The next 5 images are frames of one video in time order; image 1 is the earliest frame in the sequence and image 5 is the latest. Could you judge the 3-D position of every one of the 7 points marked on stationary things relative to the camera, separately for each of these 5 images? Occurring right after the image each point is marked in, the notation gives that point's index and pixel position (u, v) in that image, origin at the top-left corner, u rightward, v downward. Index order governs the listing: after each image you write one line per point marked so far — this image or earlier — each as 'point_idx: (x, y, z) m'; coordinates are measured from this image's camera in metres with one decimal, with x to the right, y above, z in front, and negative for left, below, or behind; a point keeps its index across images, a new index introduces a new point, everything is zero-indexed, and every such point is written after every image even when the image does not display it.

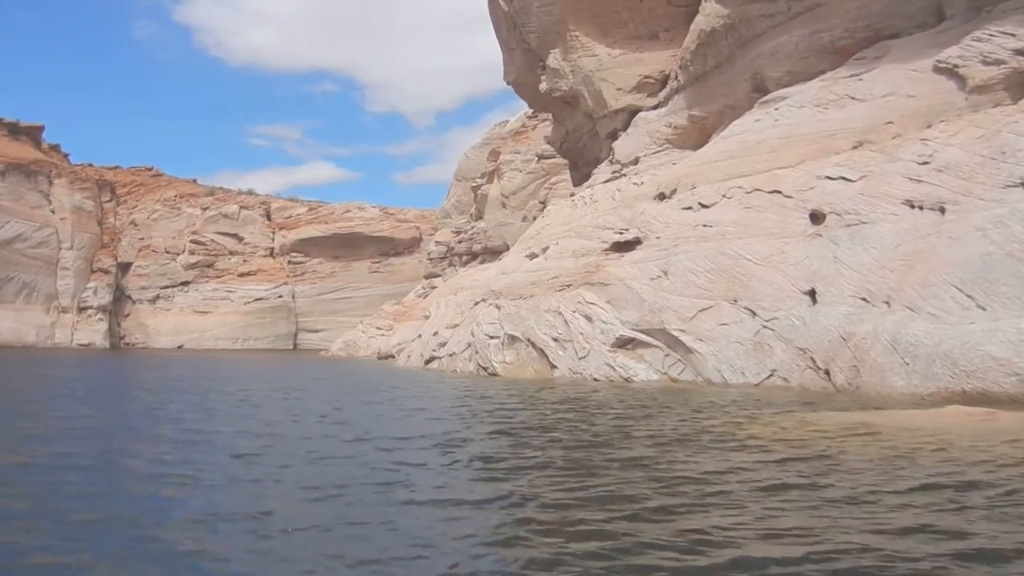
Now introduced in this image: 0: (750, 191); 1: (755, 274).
0: (+4.5, +1.9, +17.0) m
1: (+4.2, +0.2, +15.3) m
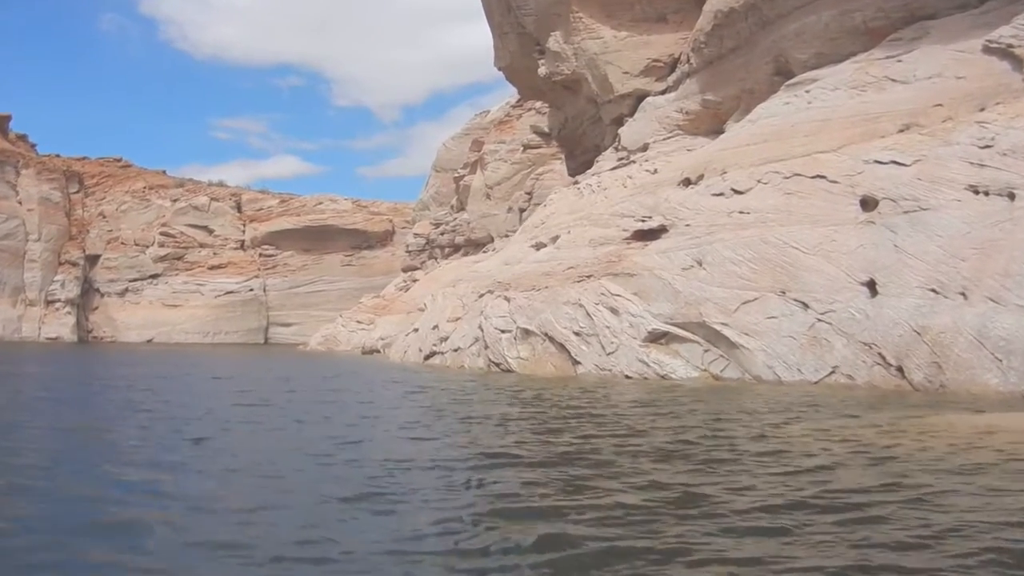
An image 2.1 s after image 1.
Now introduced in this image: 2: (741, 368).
0: (+4.9, +2.0, +16.0) m
1: (+4.7, +0.4, +14.2) m
2: (+3.6, -1.3, +14.2) m
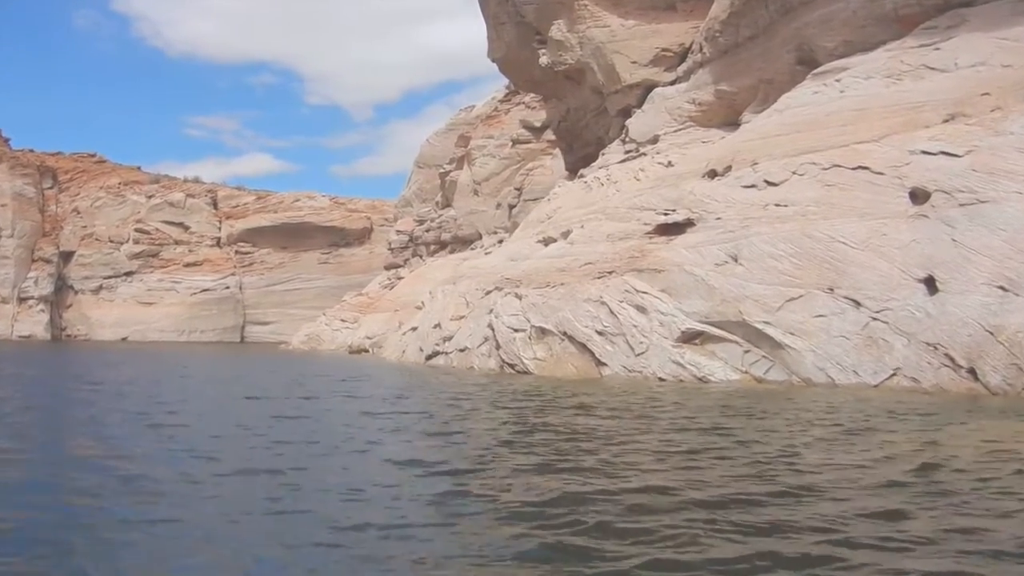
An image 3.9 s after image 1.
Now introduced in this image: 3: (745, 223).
0: (+5.4, +2.1, +15.2) m
1: (+5.1, +0.4, +13.4) m
2: (+4.1, -1.2, +13.4) m
3: (+4.0, +1.1, +15.5) m
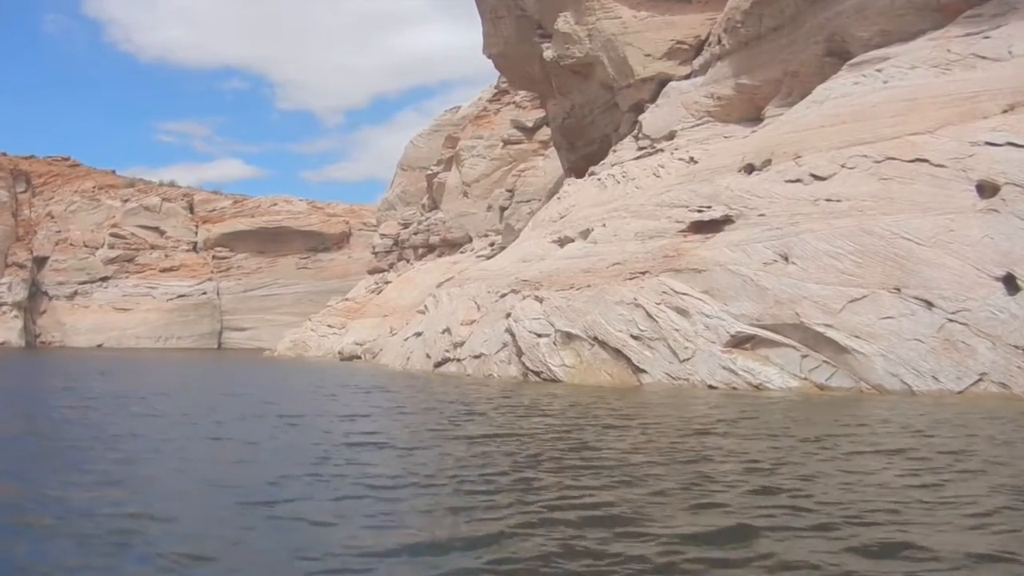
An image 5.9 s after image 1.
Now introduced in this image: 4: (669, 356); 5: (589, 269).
0: (+5.9, +2.1, +14.3) m
1: (+5.7, +0.4, +12.5) m
2: (+4.7, -1.2, +12.5) m
3: (+4.6, +1.1, +14.6) m
4: (+2.6, -1.1, +14.6) m
5: (+1.6, +0.4, +18.2) m
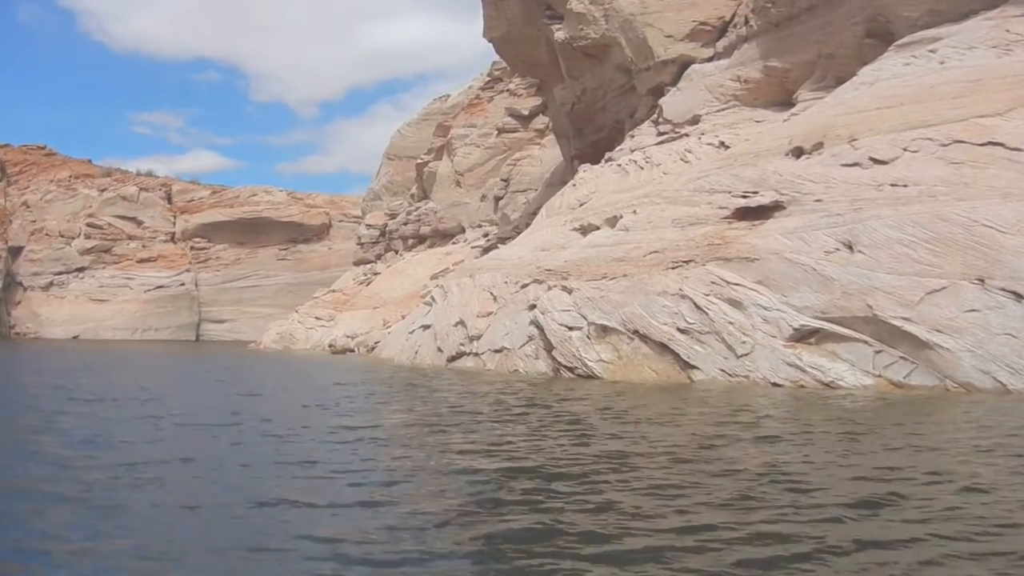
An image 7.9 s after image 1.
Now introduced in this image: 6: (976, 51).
0: (+6.6, +2.2, +13.4) m
1: (+6.4, +0.6, +11.7) m
2: (+5.4, -1.1, +11.6) m
3: (+5.3, +1.3, +13.7) m
4: (+3.2, -1.0, +13.7) m
5: (+2.2, +0.6, +17.2) m
6: (+8.0, +4.1, +15.4) m
